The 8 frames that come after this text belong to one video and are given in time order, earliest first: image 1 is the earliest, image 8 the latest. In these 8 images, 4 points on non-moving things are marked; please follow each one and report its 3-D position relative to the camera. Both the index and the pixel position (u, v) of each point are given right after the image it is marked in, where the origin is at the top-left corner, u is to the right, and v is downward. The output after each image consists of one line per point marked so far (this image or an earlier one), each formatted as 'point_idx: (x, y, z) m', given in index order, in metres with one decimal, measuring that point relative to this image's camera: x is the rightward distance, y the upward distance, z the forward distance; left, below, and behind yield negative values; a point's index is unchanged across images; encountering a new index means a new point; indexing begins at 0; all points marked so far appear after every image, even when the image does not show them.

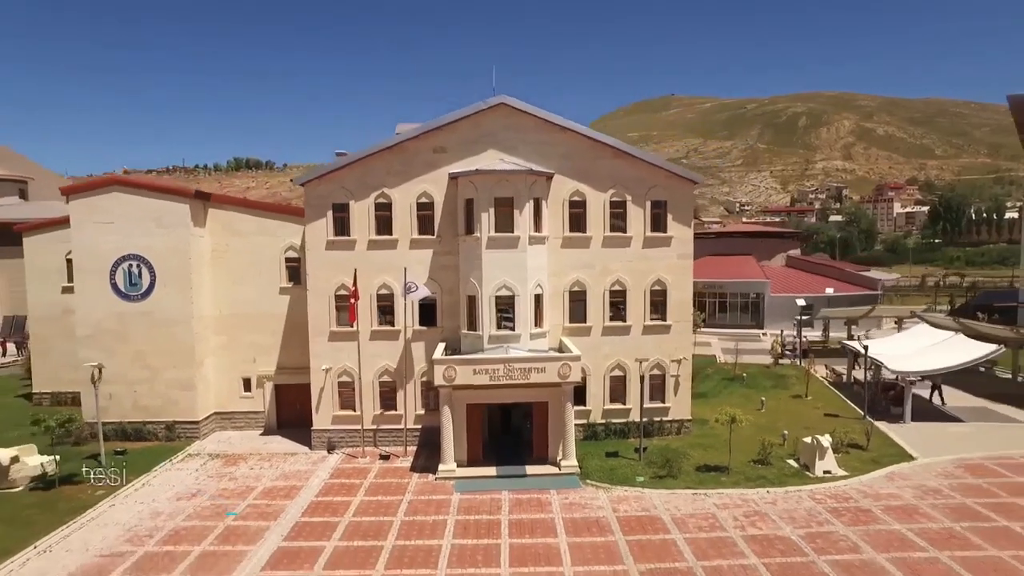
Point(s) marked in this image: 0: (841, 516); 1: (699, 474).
0: (+7.8, -5.4, +15.4) m
1: (+5.2, -5.1, +18.0) m
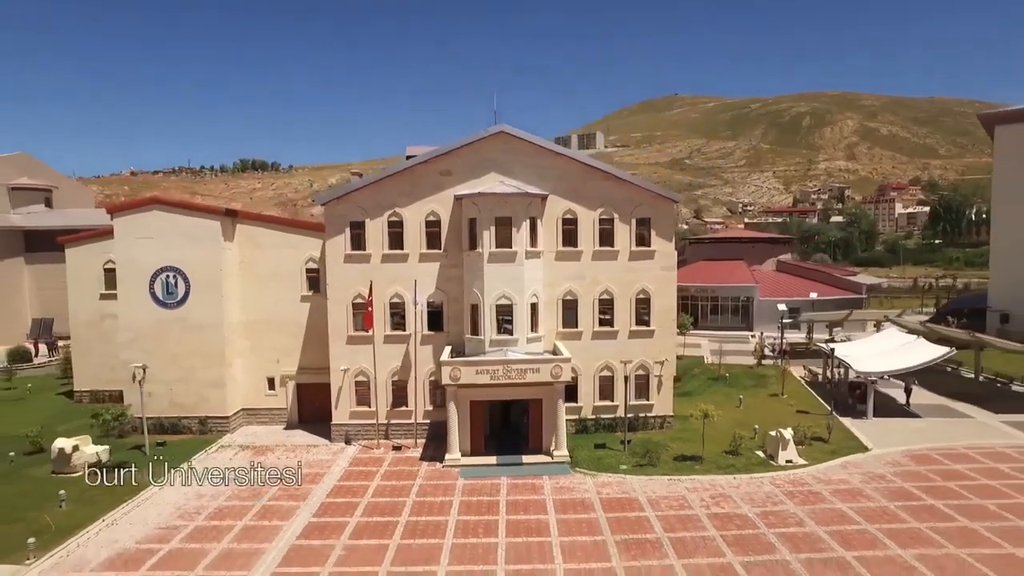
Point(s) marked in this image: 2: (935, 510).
0: (+7.7, -5.7, +17.8) m
1: (+5.2, -5.5, +20.4) m
2: (+10.8, -5.6, +16.5) m
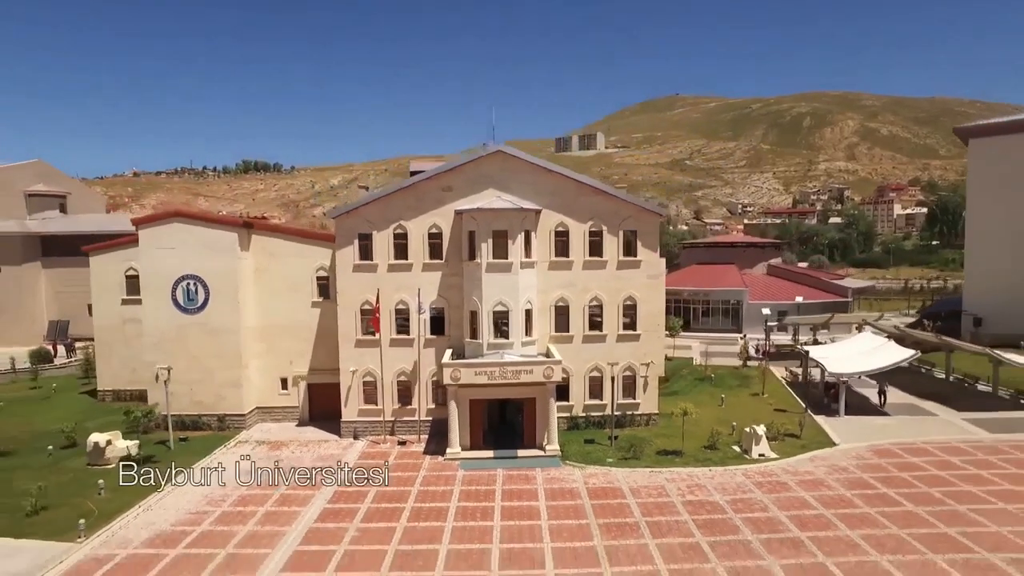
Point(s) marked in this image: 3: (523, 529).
0: (+7.6, -6.0, +19.6) m
1: (+5.0, -5.8, +22.3) m
2: (+10.6, -5.9, +18.4) m
3: (+0.3, -6.3, +17.1) m
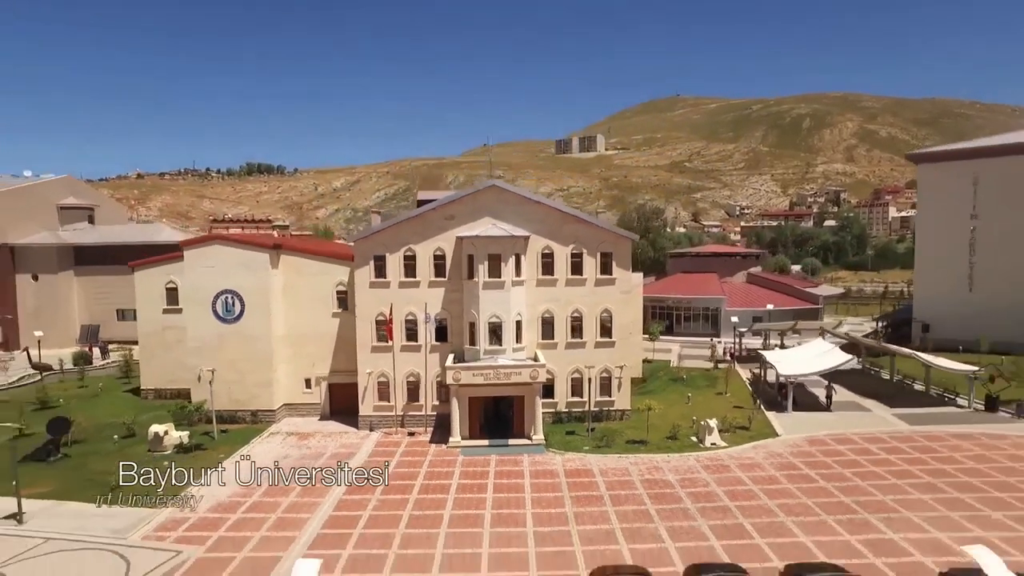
0: (+7.3, -6.6, +23.9) m
1: (+4.7, -6.4, +26.5) m
2: (+10.3, -6.5, +22.6) m
3: (0.0, -7.0, +21.4) m
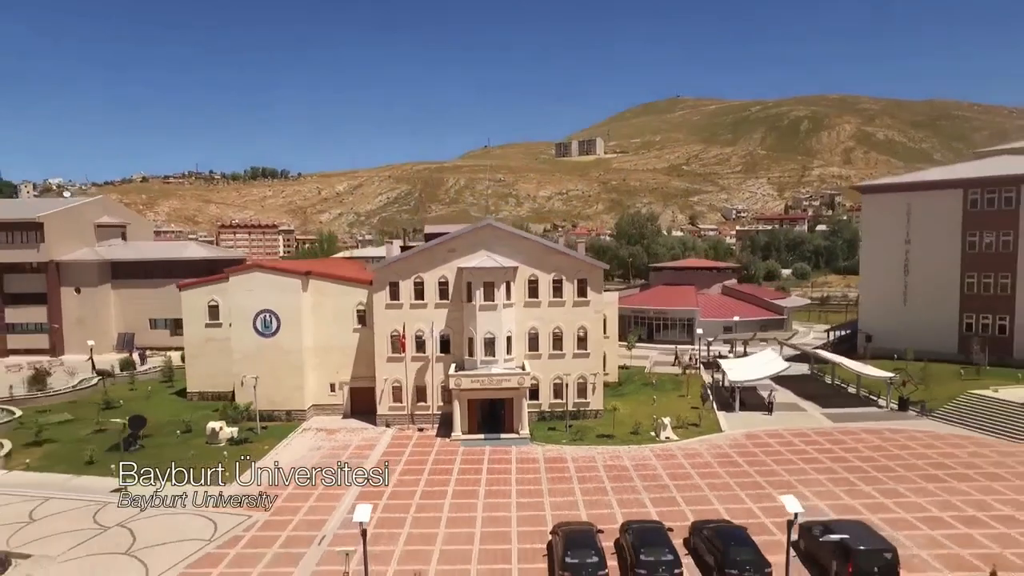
0: (+6.8, -7.7, +29.9) m
1: (+4.3, -7.5, +32.5) m
2: (+9.8, -7.6, +28.6) m
3: (-0.5, -8.1, +27.4) m
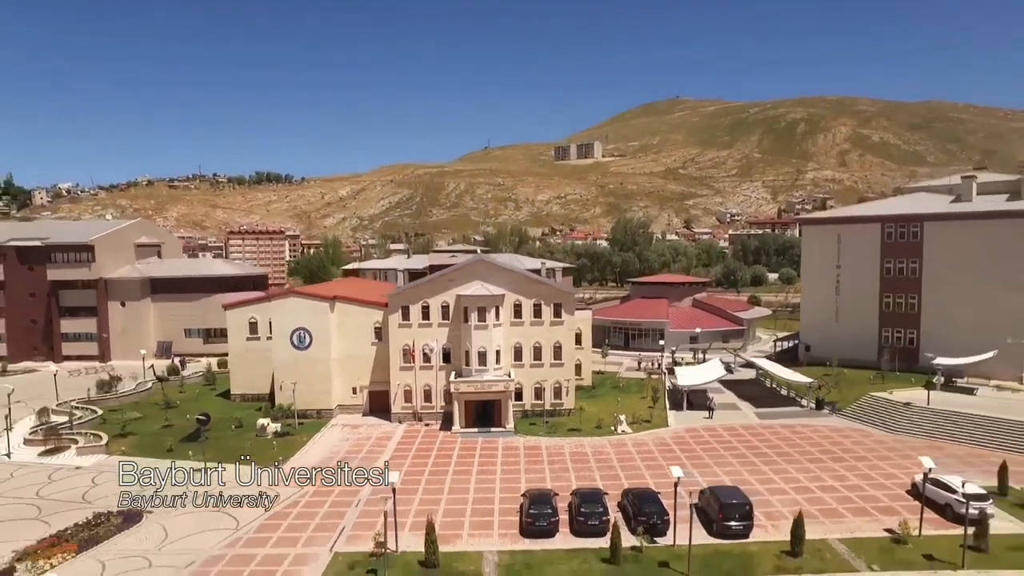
0: (+6.0, -9.2, +38.2) m
1: (+3.5, -9.0, +40.9) m
2: (+9.1, -9.1, +36.9) m
3: (-1.2, -9.6, +35.7) m
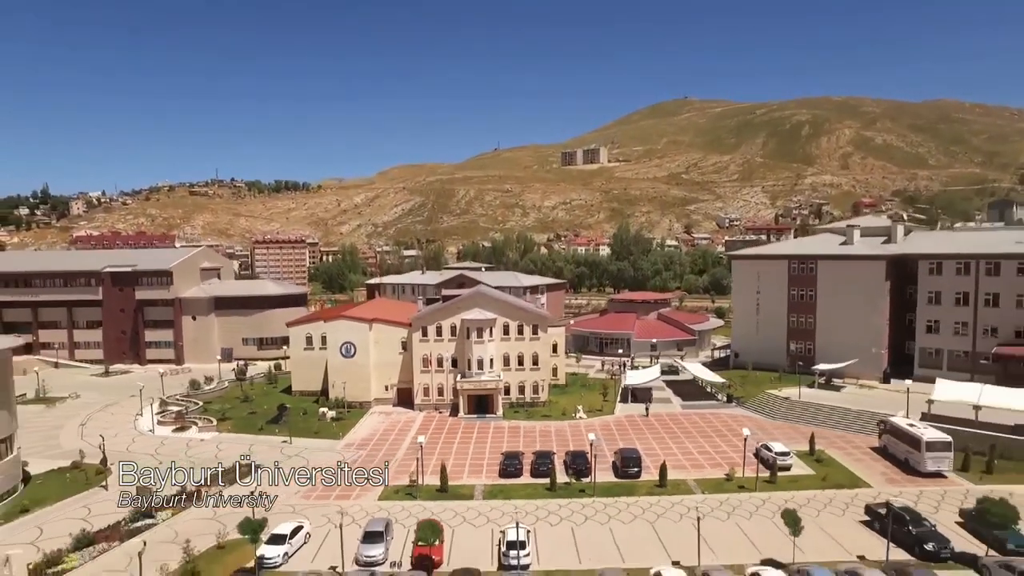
0: (+5.1, -11.5, +54.1) m
1: (+2.6, -11.3, +56.8) m
2: (+8.1, -11.4, +52.8) m
3: (-2.3, -11.9, +51.7) m
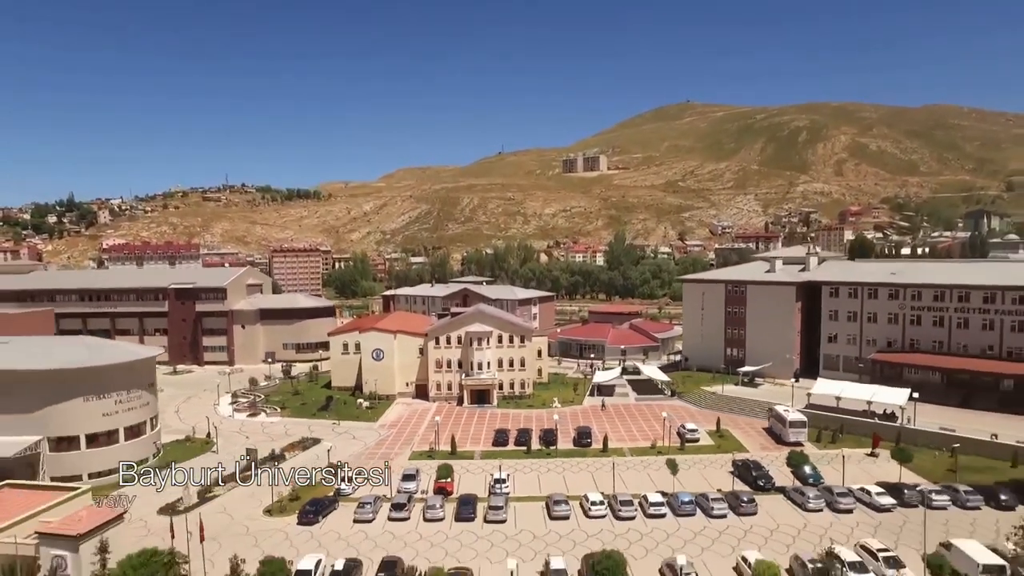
0: (+4.2, -13.8, +71.3) m
1: (+1.7, -13.6, +74.1) m
2: (+7.1, -13.7, +70.0) m
3: (-3.2, -14.1, +69.0) m
